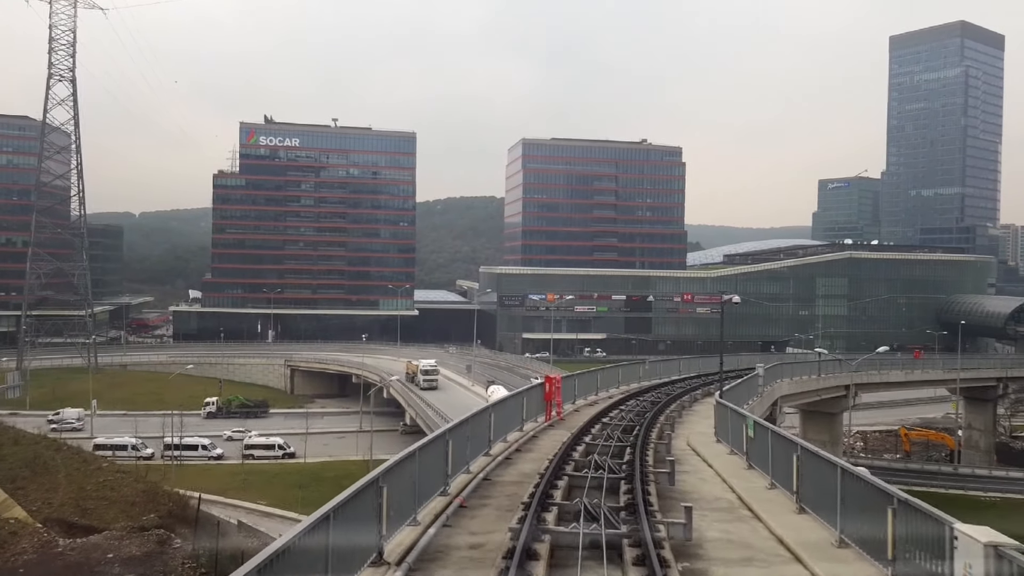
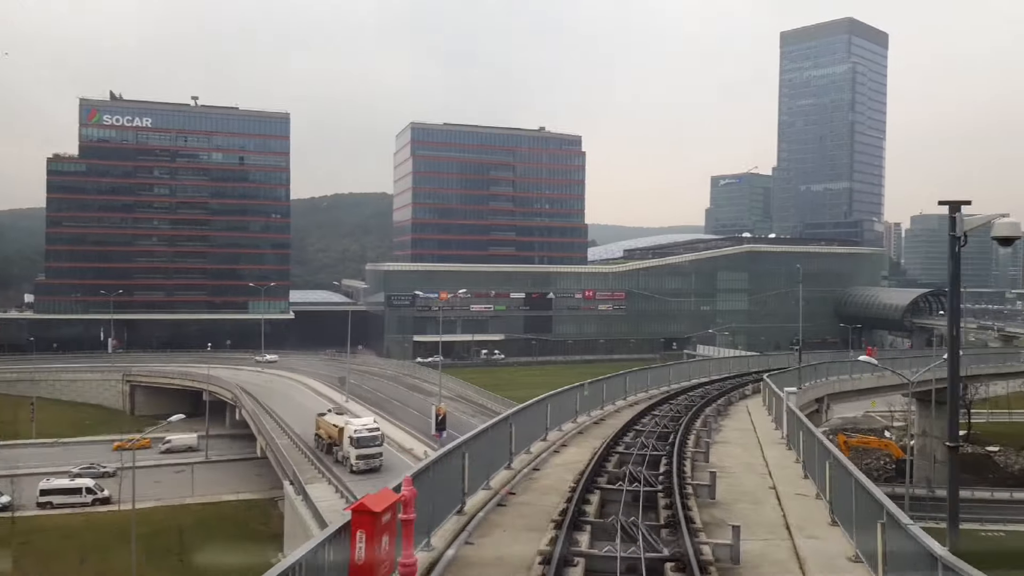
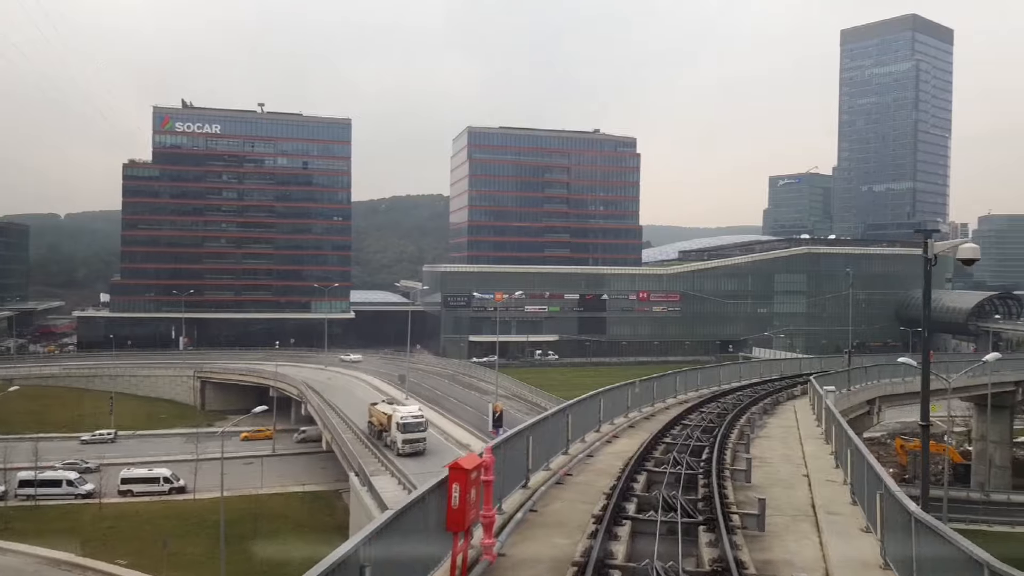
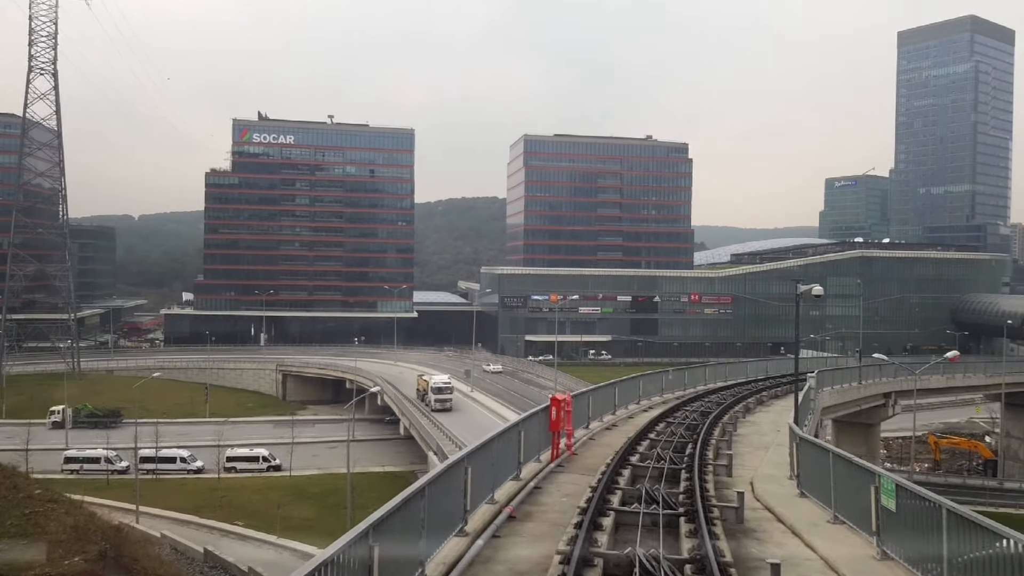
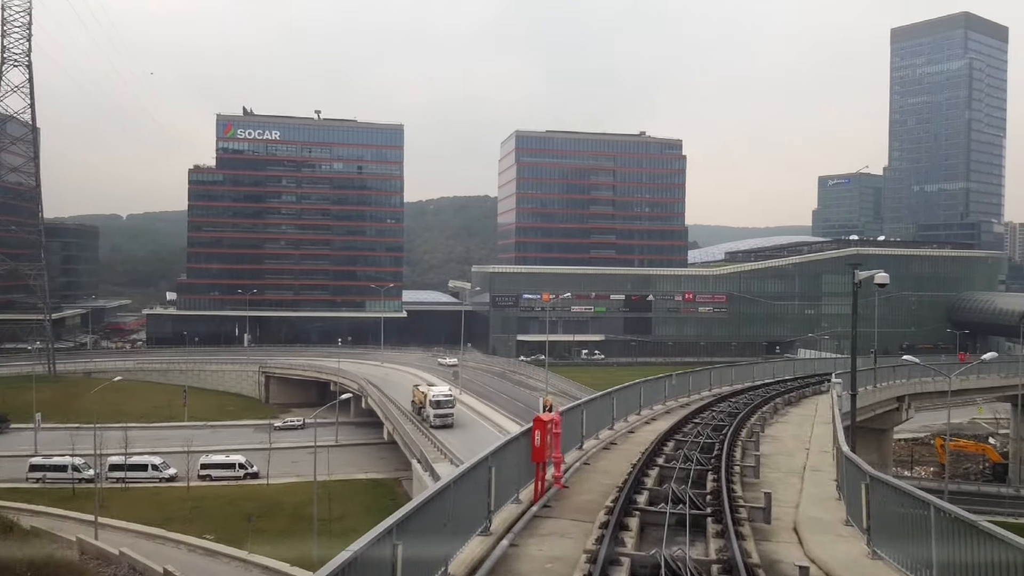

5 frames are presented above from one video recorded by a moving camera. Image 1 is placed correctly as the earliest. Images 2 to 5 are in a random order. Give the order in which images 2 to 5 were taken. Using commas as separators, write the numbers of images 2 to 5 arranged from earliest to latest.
4, 5, 3, 2
